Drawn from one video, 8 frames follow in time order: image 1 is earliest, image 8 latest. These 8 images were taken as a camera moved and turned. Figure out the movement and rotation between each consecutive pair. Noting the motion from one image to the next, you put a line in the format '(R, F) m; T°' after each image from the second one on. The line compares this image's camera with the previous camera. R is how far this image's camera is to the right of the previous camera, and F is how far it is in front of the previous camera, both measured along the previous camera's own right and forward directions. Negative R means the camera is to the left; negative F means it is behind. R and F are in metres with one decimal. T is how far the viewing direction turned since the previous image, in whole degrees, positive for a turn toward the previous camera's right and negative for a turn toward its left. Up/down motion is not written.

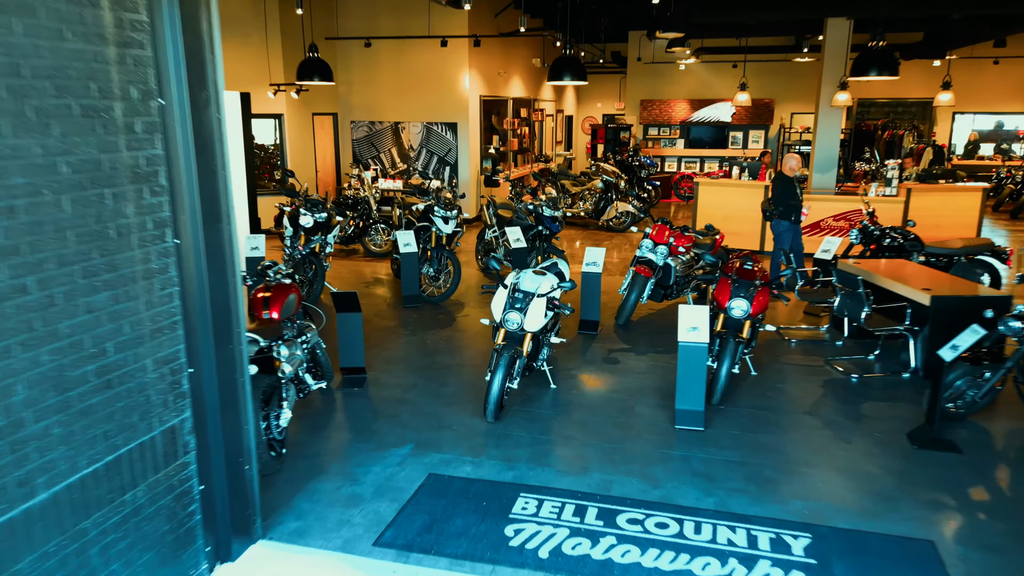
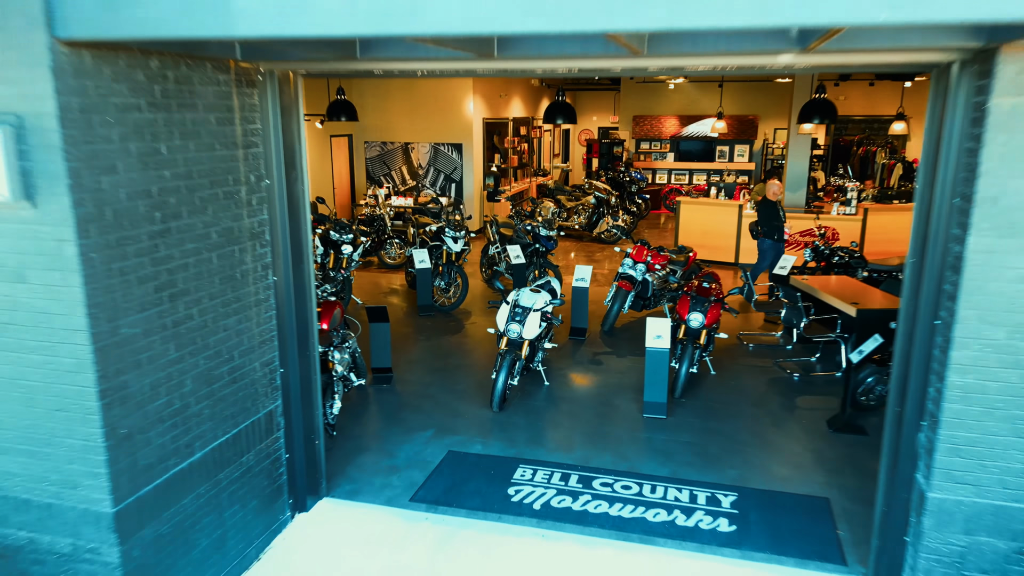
(0.0, -1.2) m; 0°
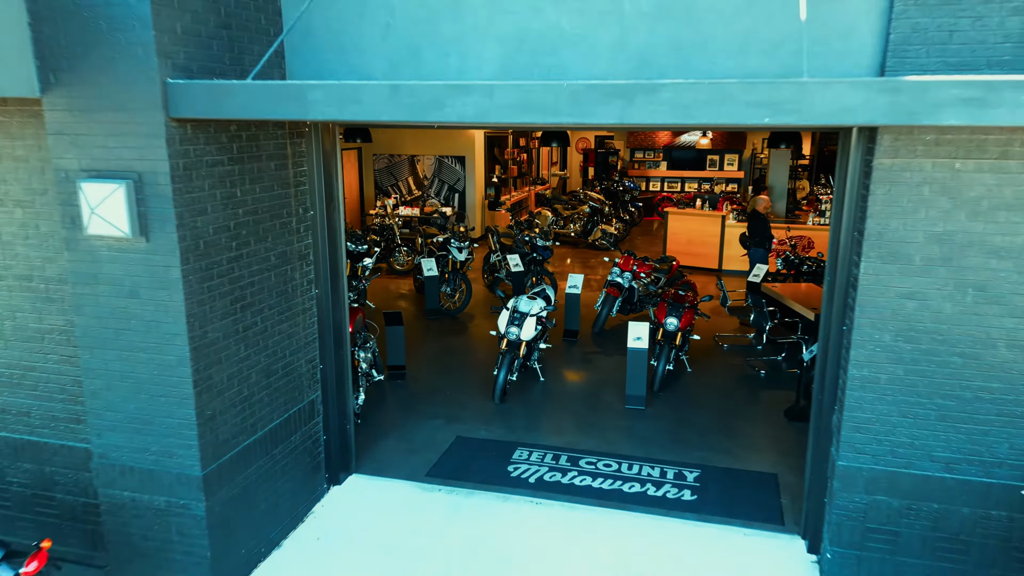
(0.0, -0.9) m; 0°
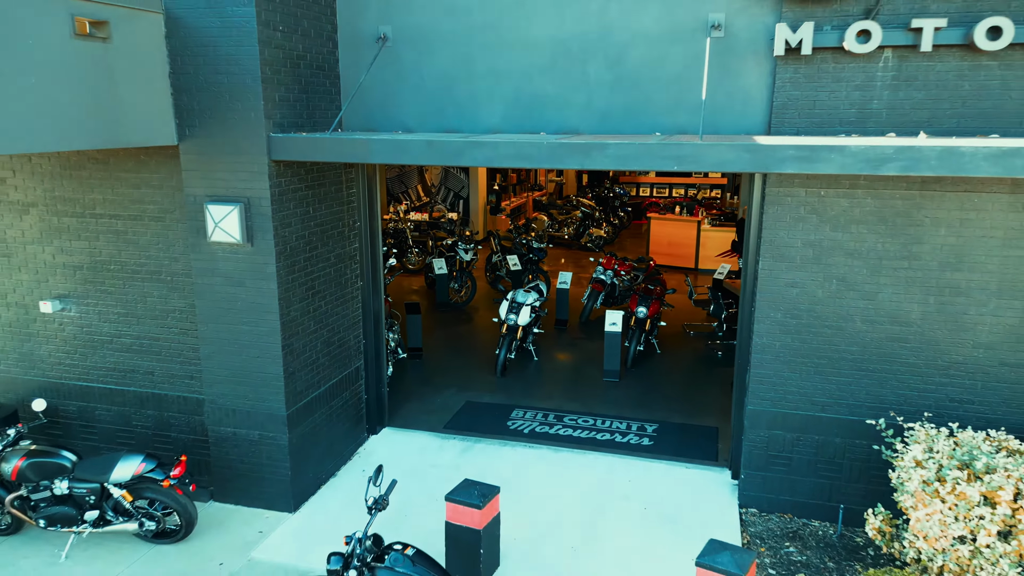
(0.0, -1.6) m; 0°
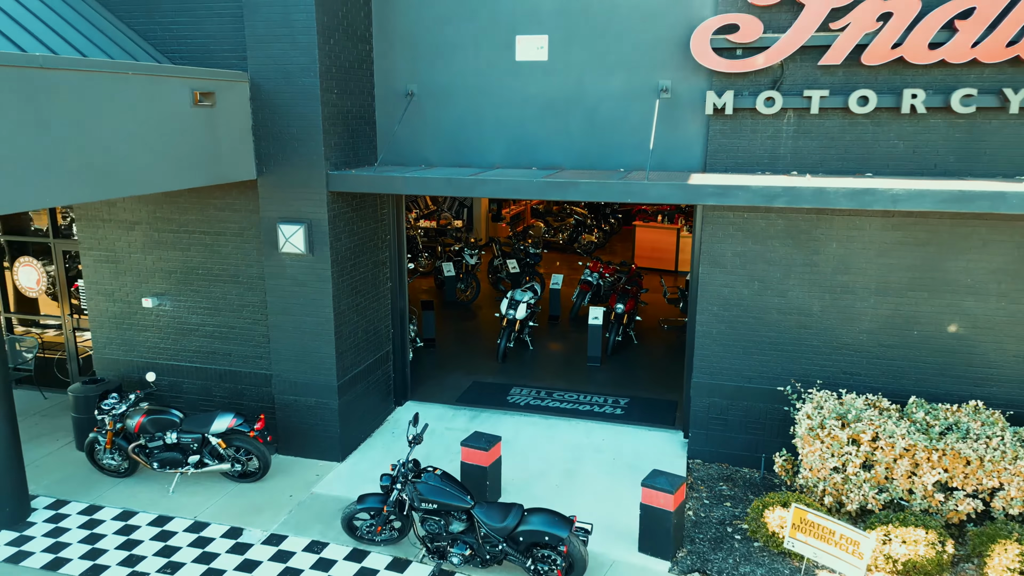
(0.0, -1.7) m; 0°
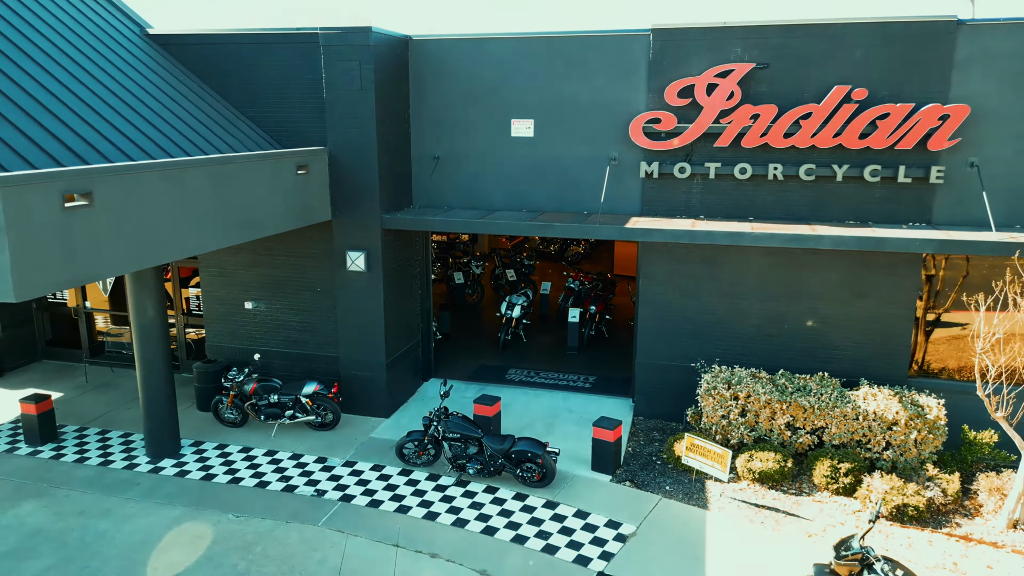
(+0.1, -3.1) m; 0°
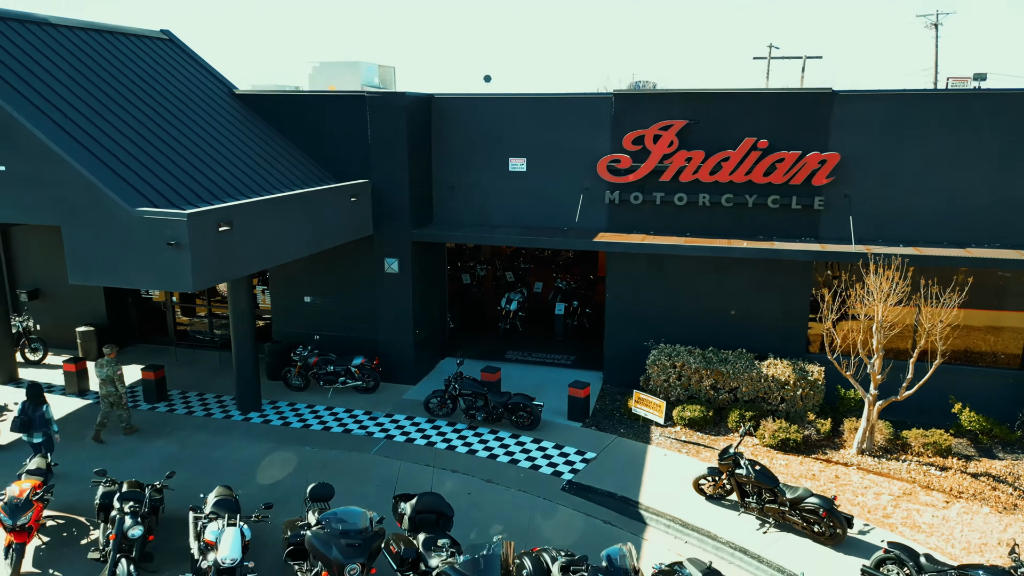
(+0.1, -3.3) m; 0°
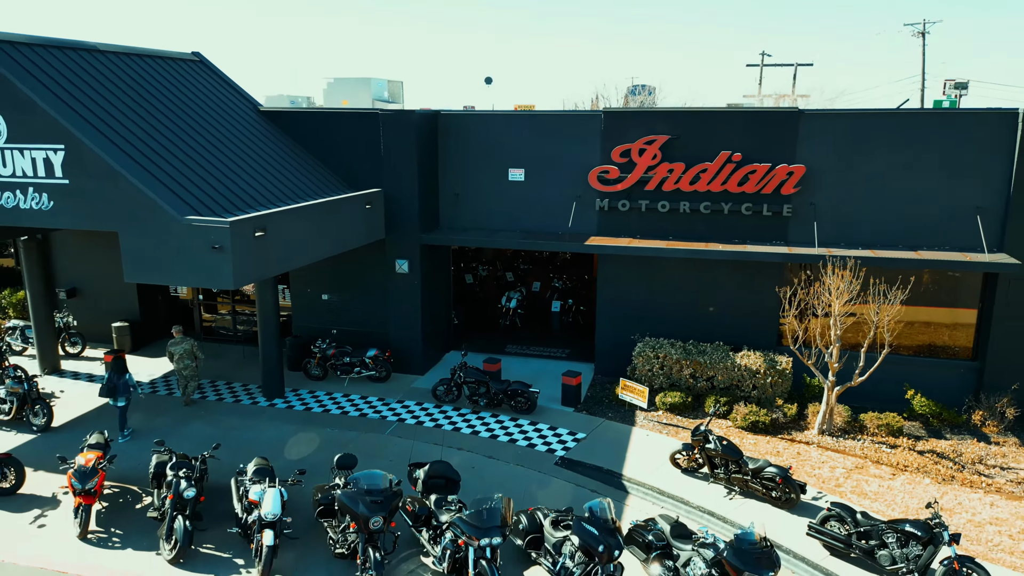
(0.0, -1.4) m; 0°
